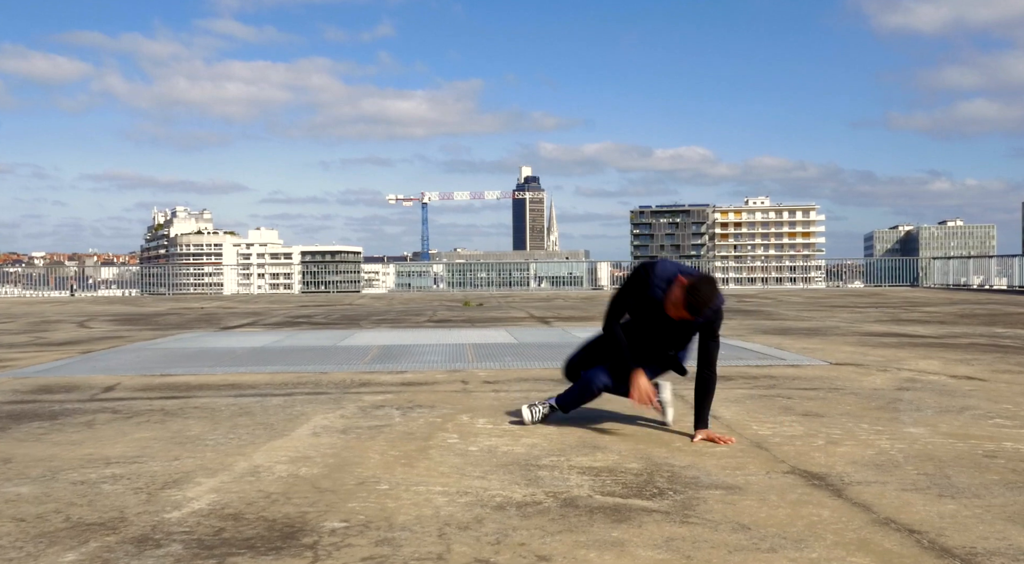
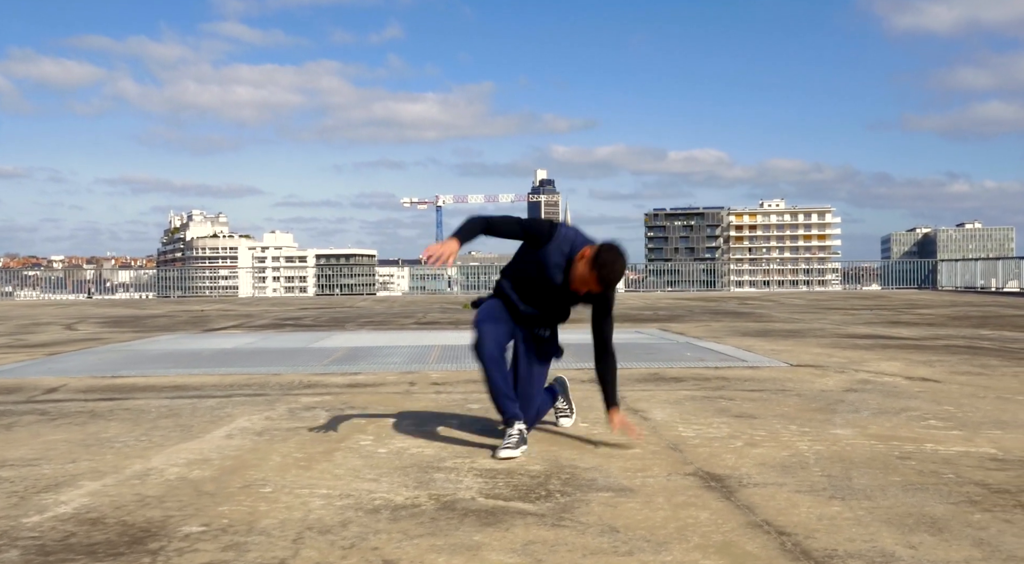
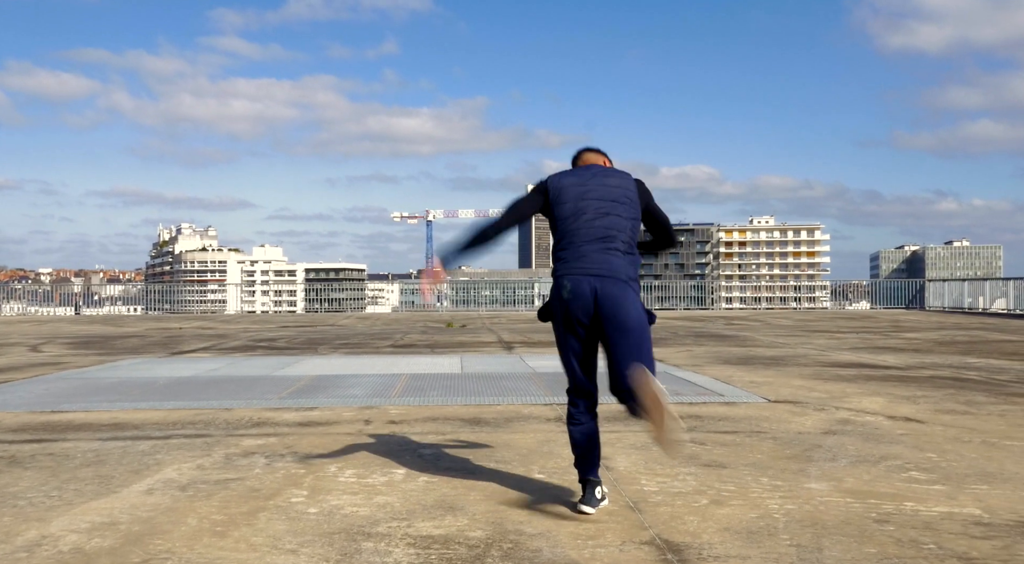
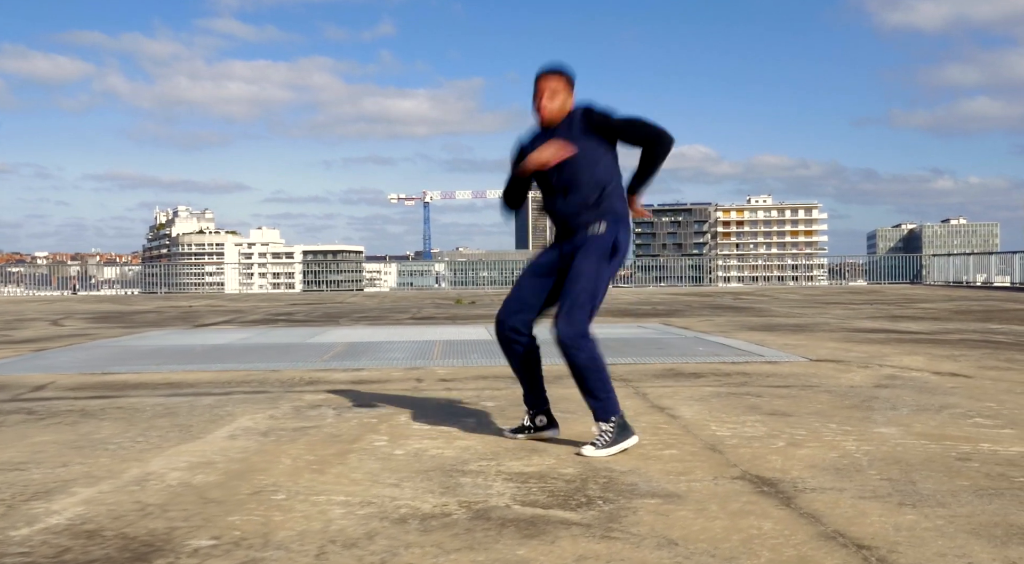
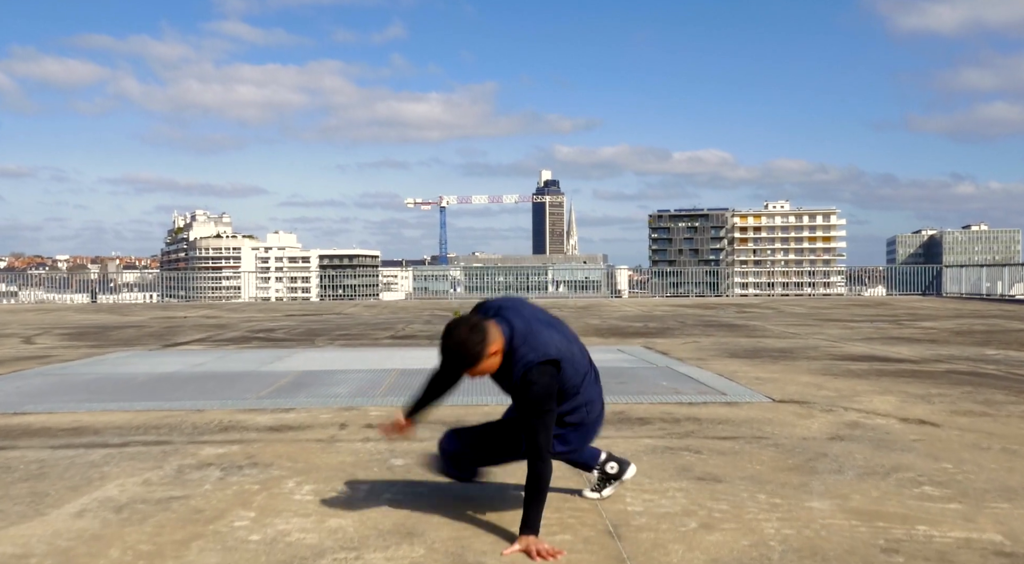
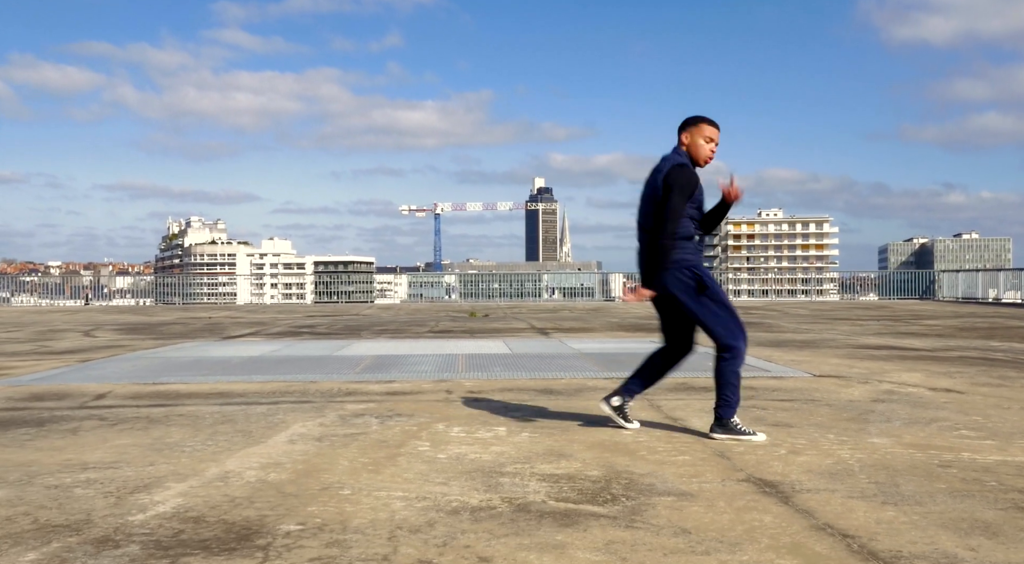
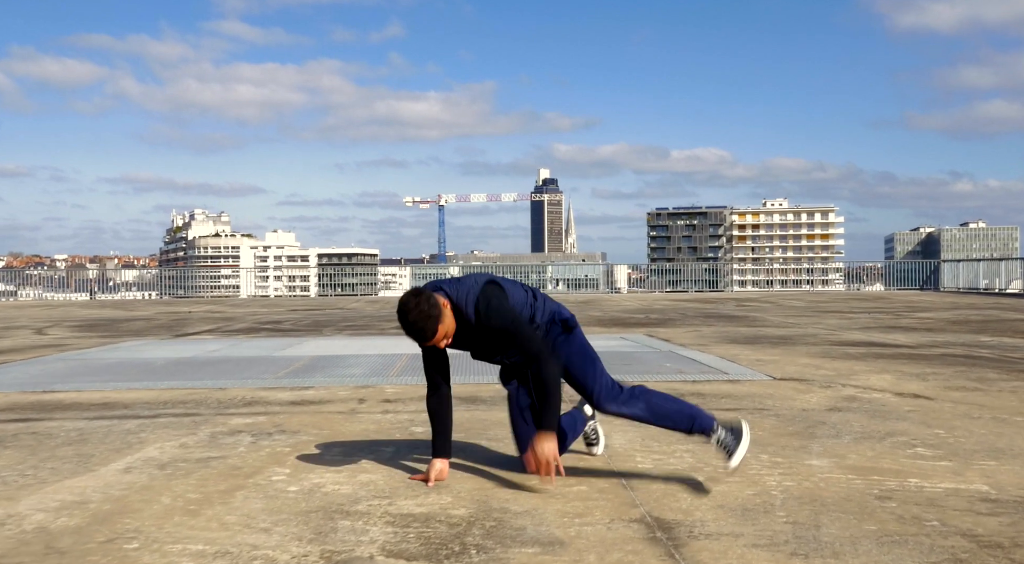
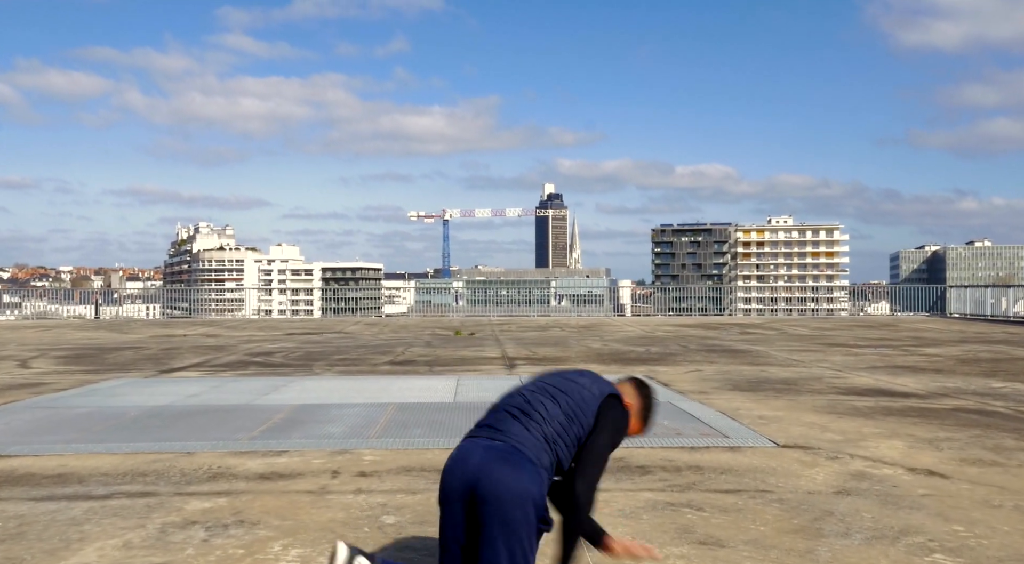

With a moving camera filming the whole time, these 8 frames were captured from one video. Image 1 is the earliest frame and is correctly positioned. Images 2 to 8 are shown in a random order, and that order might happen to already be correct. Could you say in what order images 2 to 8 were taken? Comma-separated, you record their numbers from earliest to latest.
4, 3, 6, 2, 7, 5, 8
